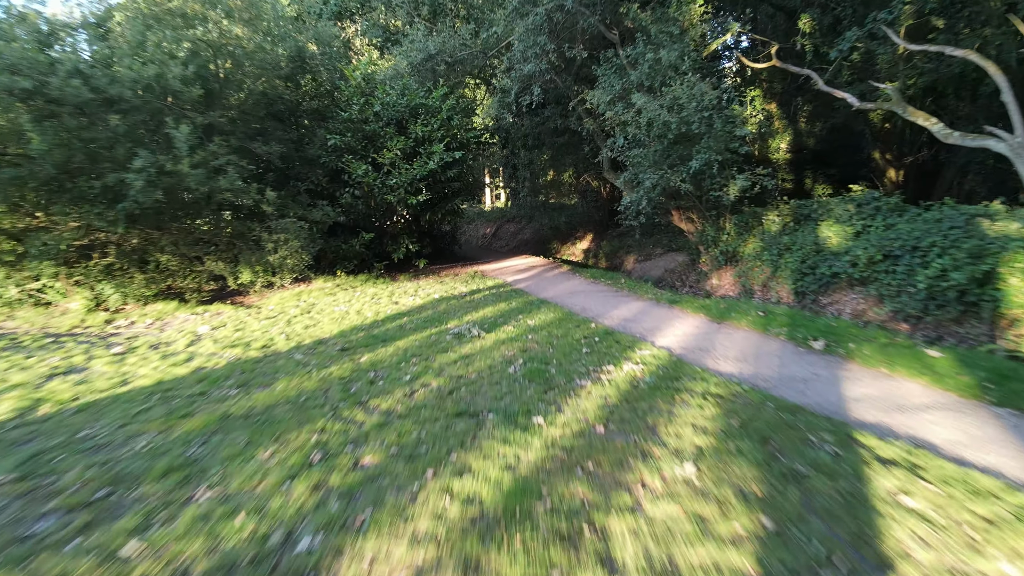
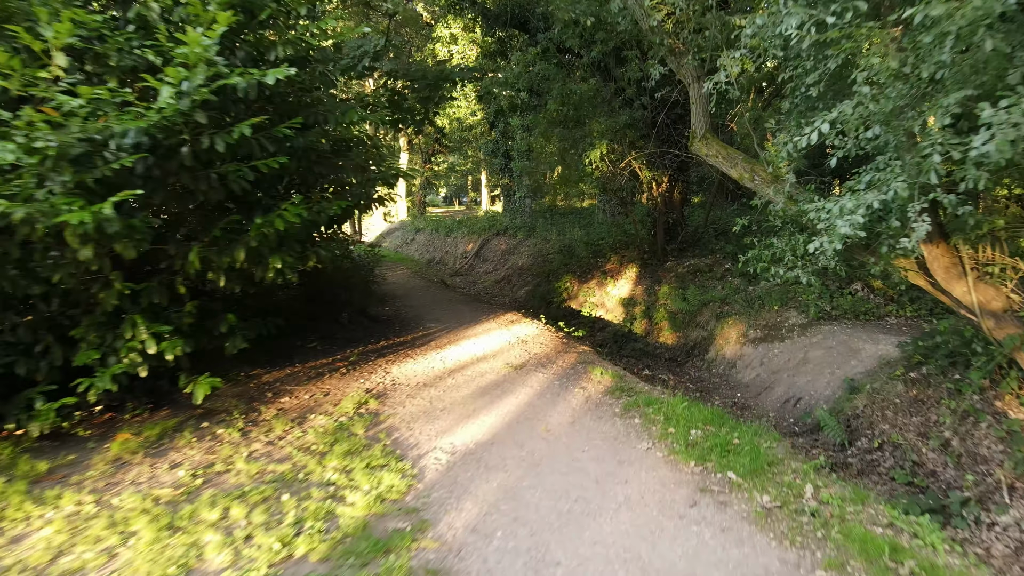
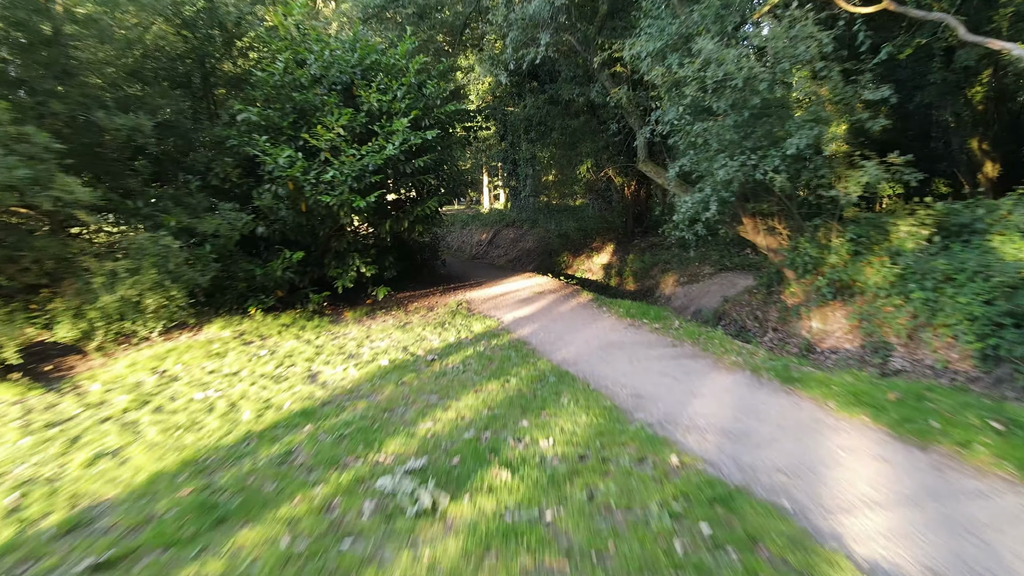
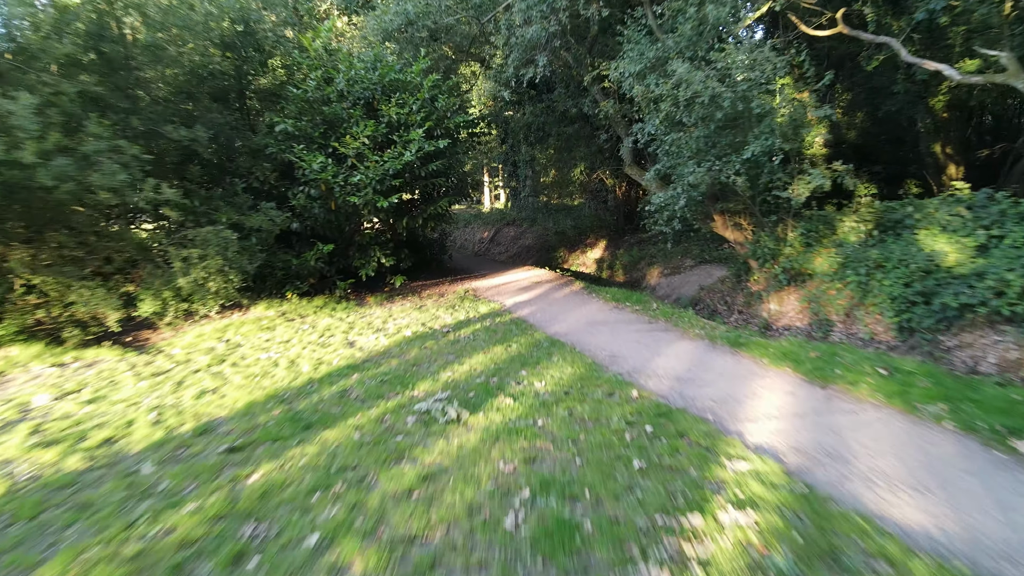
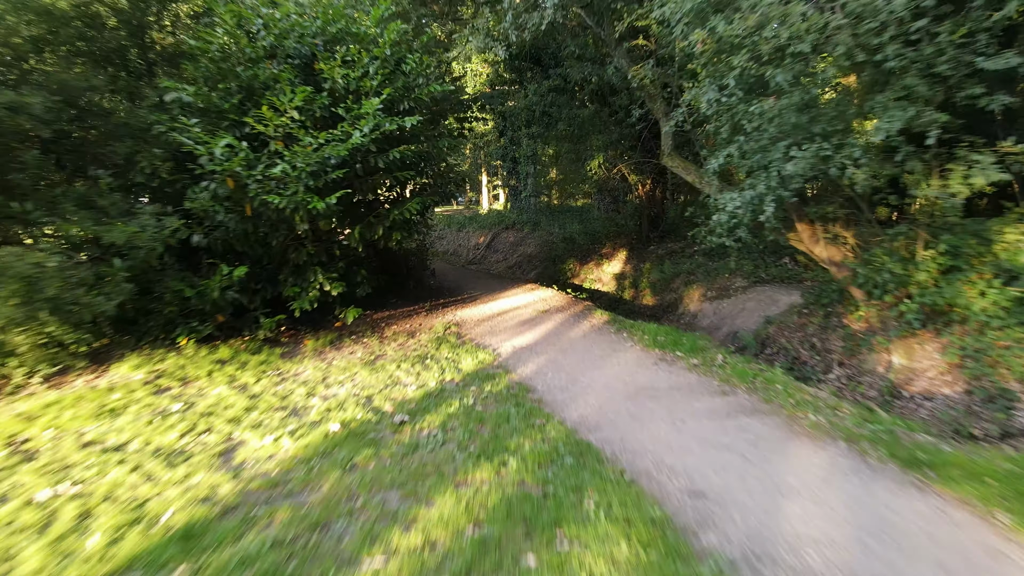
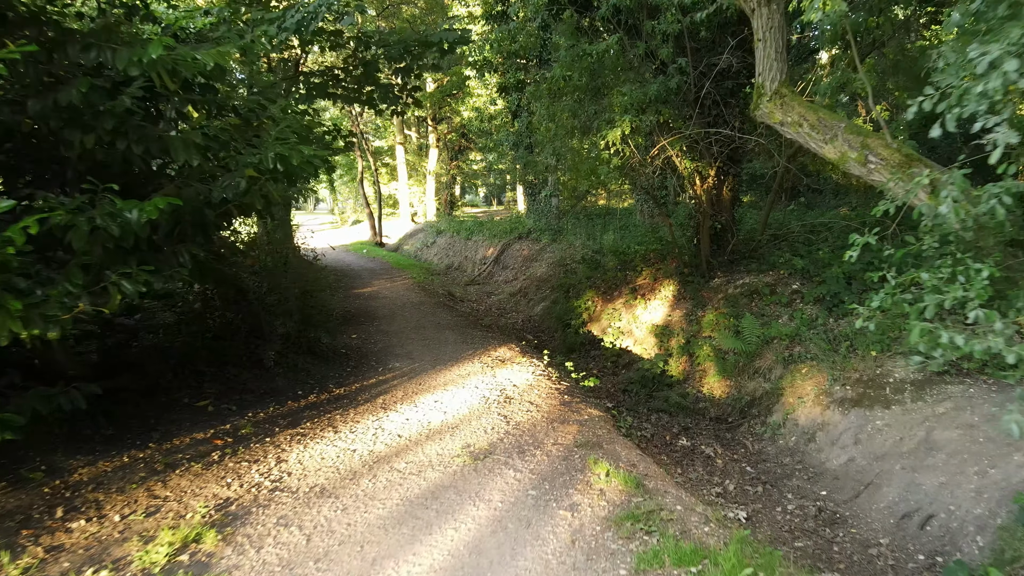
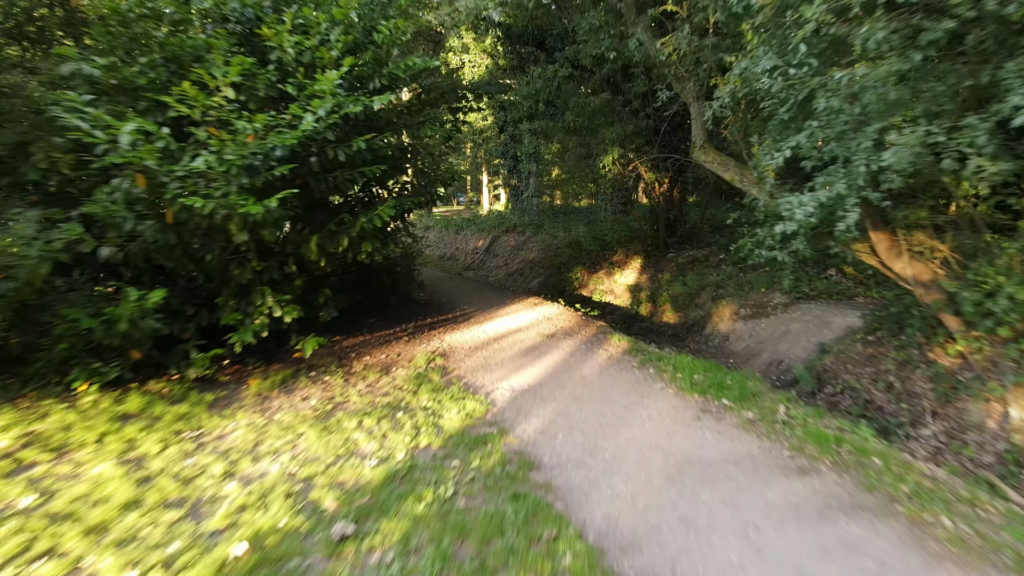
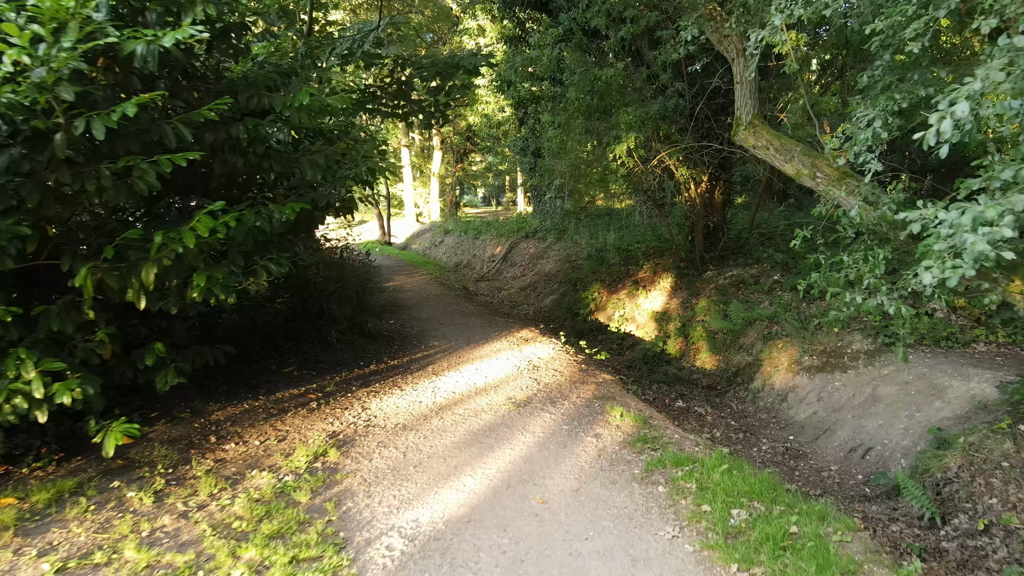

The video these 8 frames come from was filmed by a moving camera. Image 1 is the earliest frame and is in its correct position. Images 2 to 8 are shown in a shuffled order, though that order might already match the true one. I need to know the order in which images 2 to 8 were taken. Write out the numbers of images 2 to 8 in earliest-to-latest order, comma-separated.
4, 3, 5, 7, 2, 8, 6
